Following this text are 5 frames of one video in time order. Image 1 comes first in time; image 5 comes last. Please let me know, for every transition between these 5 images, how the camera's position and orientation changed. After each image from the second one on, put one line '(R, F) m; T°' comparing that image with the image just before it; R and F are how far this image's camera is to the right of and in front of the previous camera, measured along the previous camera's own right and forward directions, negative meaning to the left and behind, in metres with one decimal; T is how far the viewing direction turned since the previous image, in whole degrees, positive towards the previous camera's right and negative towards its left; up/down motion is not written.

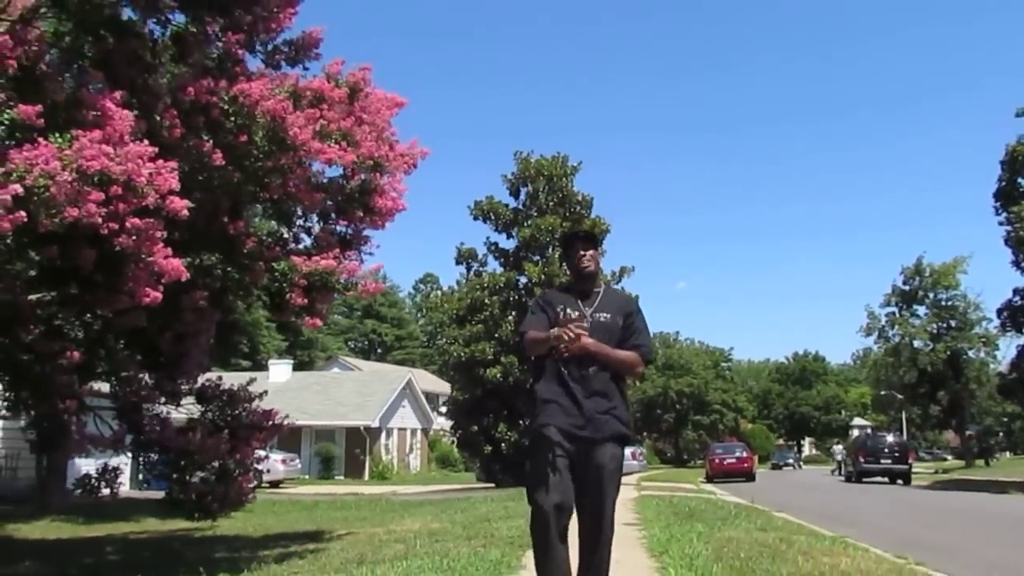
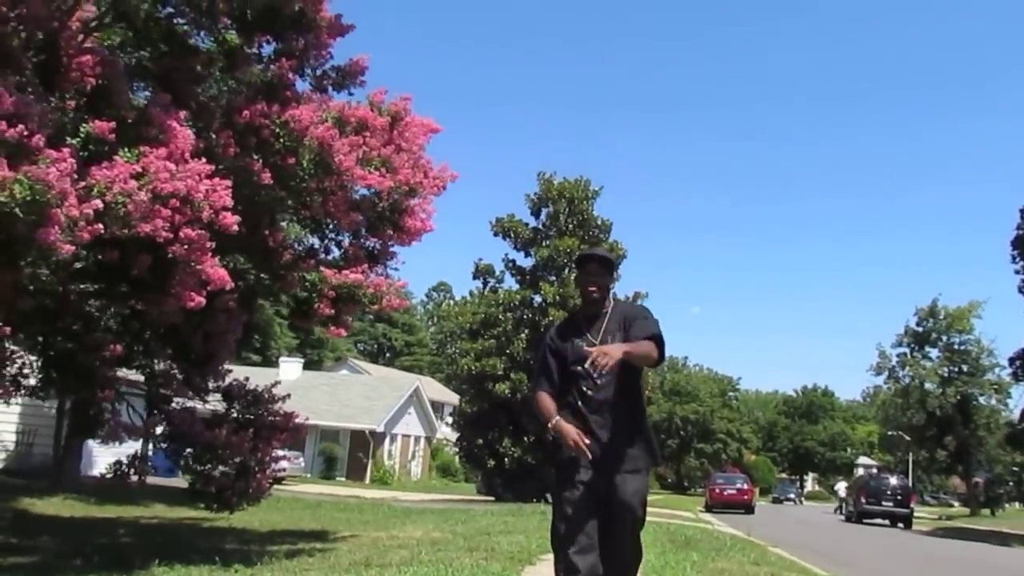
(-0.1, -0.5) m; -1°
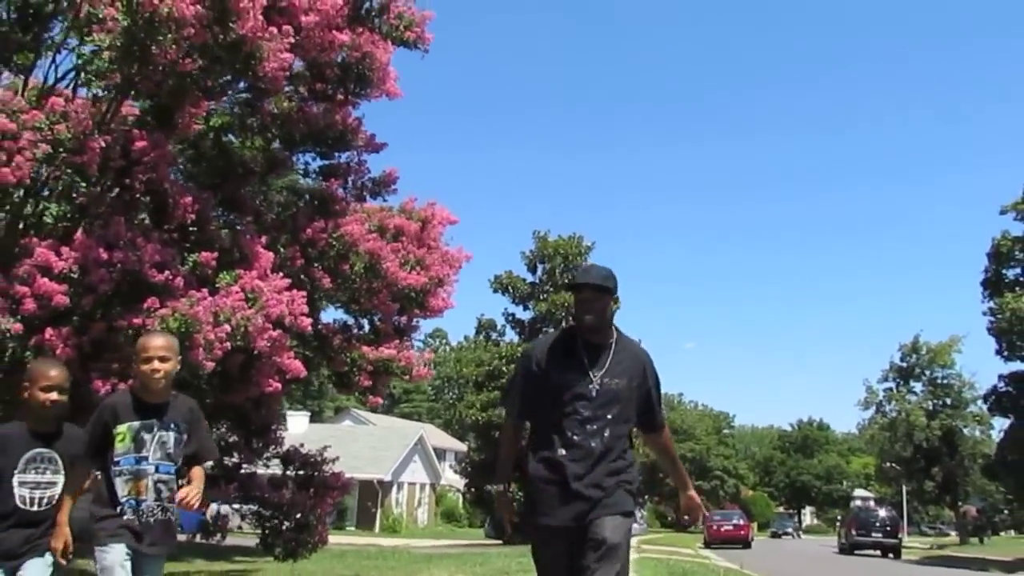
(-0.3, -2.0) m; +1°
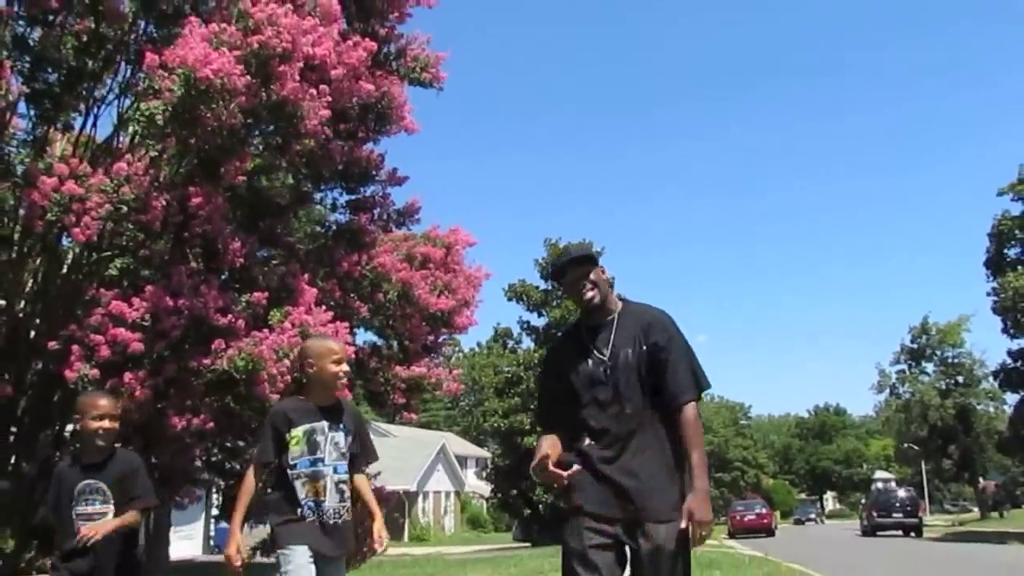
(-0.2, -0.9) m; -1°
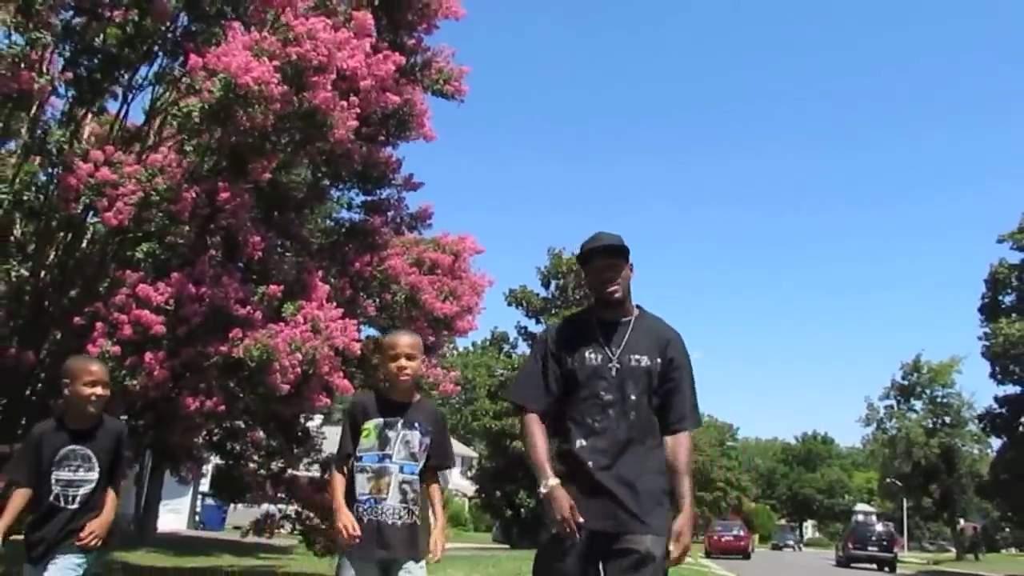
(-0.1, -0.5) m; 0°
